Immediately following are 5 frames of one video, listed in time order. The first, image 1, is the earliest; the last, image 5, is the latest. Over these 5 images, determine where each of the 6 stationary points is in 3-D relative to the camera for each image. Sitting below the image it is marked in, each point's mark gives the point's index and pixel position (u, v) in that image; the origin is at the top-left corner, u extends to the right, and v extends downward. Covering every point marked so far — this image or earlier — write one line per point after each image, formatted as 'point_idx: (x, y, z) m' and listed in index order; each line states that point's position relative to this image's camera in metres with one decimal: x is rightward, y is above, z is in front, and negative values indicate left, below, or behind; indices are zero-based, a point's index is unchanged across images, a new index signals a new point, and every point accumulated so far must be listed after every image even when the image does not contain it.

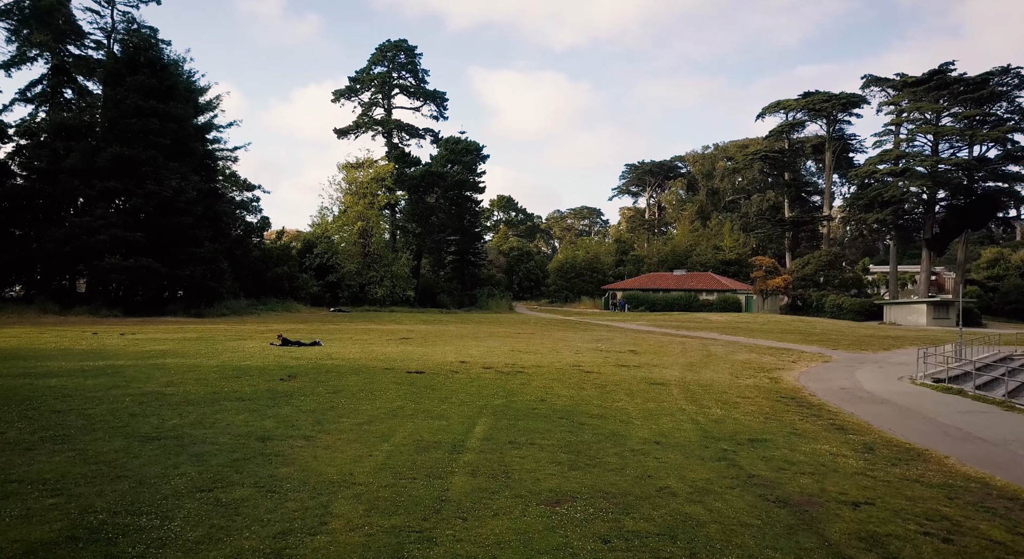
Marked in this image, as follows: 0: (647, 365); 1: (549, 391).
0: (+3.2, -2.0, +18.2) m
1: (+0.7, -1.9, +13.1) m
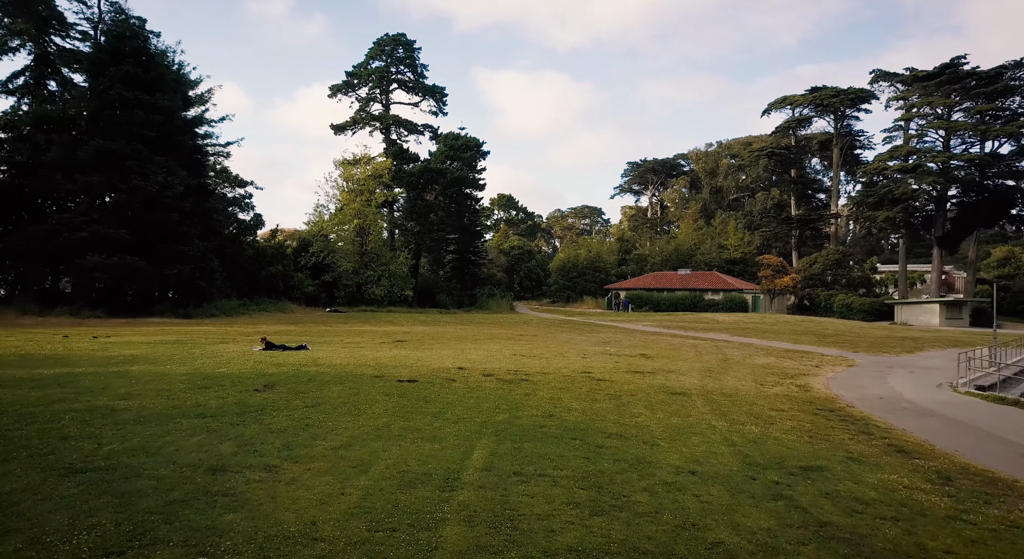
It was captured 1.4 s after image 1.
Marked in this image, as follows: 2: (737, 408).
0: (+3.3, -2.0, +16.7) m
1: (+0.7, -1.9, +11.6) m
2: (+3.5, -2.0, +11.8) m
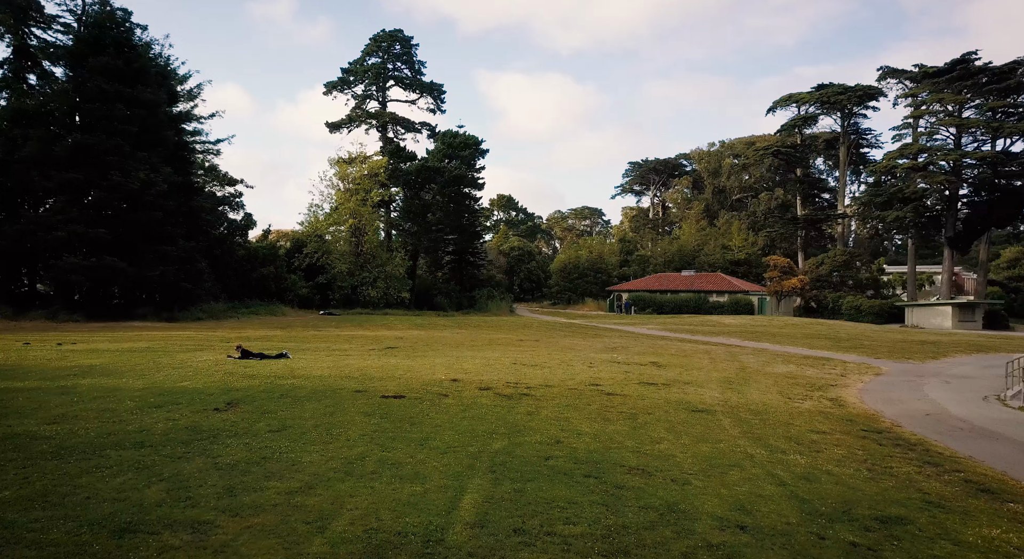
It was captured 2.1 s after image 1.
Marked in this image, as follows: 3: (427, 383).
0: (+3.3, -2.0, +15.1) m
1: (+0.7, -1.9, +10.1) m
2: (+3.5, -2.0, +10.3) m
3: (-1.5, -1.8, +13.4) m
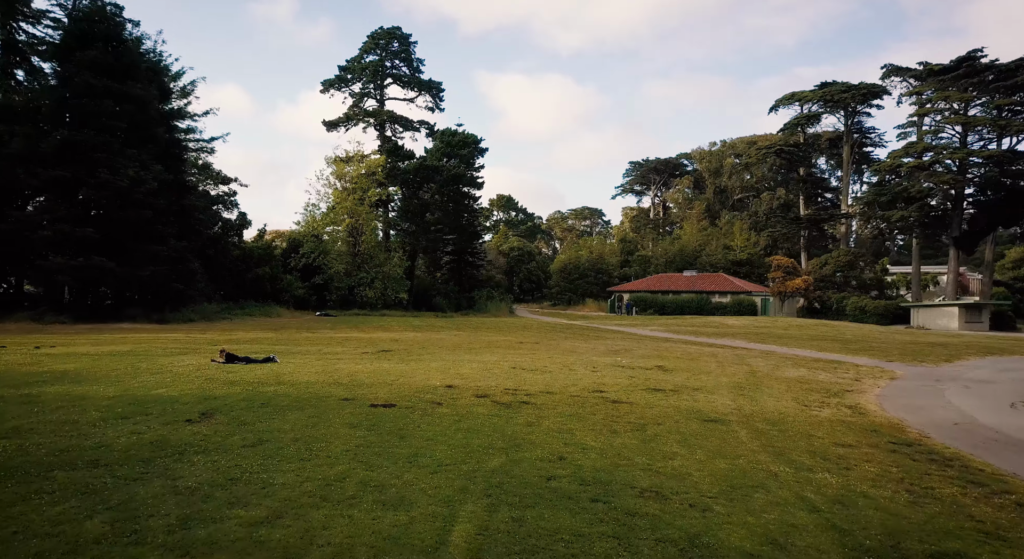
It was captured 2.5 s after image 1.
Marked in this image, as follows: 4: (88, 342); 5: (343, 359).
0: (+3.2, -2.0, +14.3) m
1: (+0.7, -1.9, +9.3) m
2: (+3.5, -2.0, +9.5) m
3: (-1.5, -1.8, +12.6) m
4: (-11.0, -1.6, +19.9) m
5: (-3.8, -1.8, +17.2) m
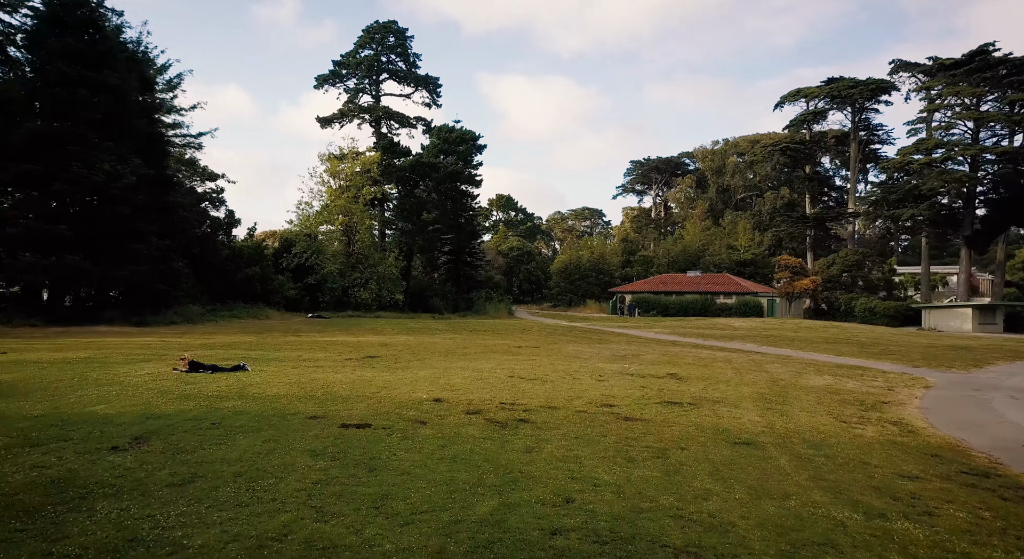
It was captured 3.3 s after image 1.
0: (+3.2, -2.0, +12.7) m
1: (+0.6, -1.8, +7.6) m
2: (+3.4, -1.9, +7.8) m
3: (-1.5, -1.8, +10.9) m
4: (-11.0, -1.6, +18.3) m
5: (-3.8, -1.7, +15.5) m
